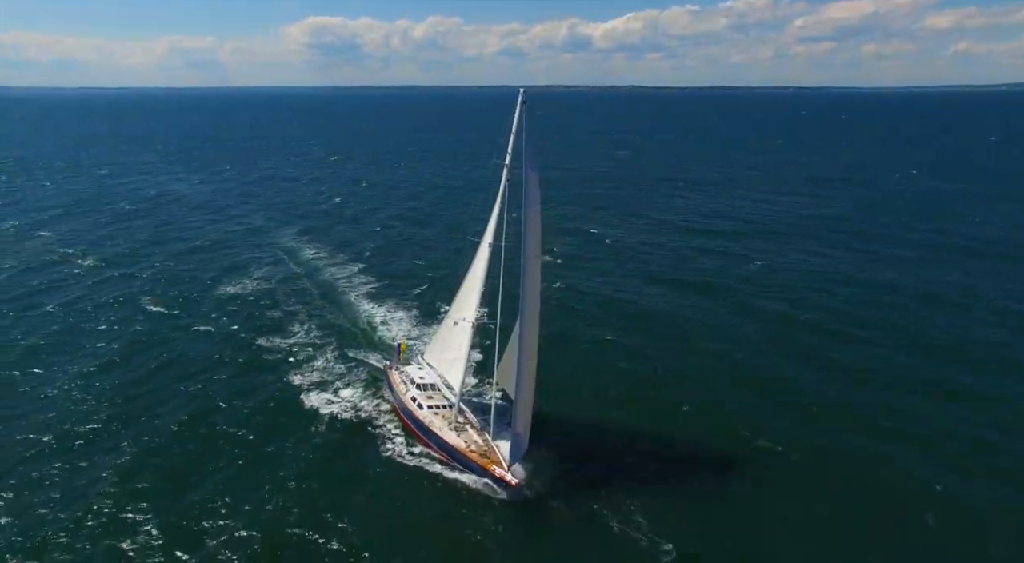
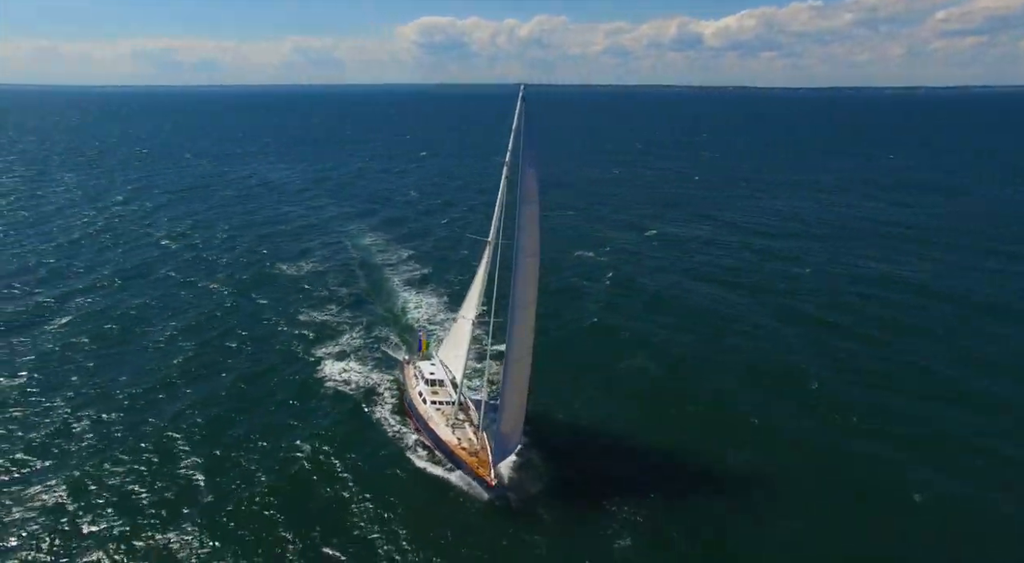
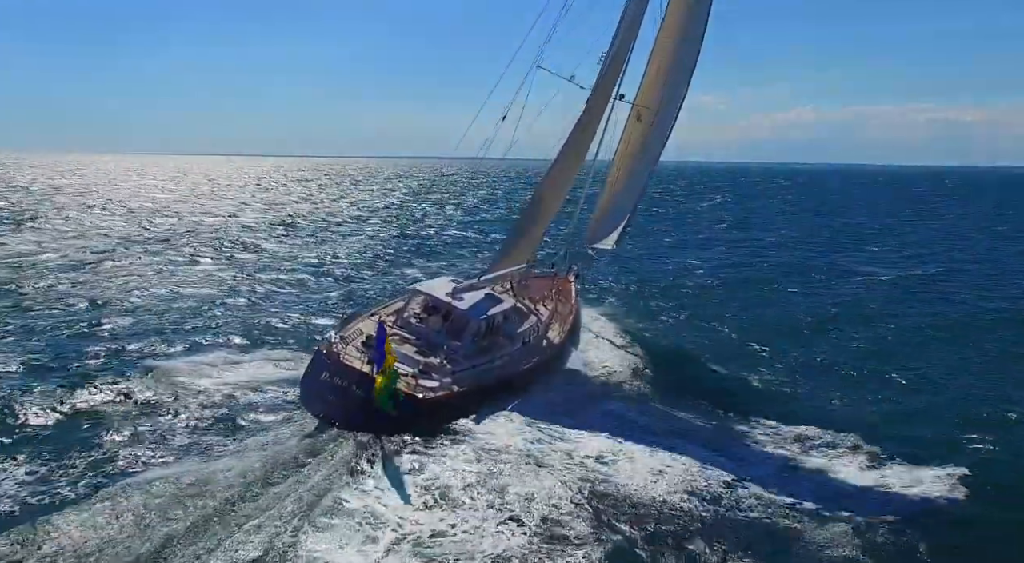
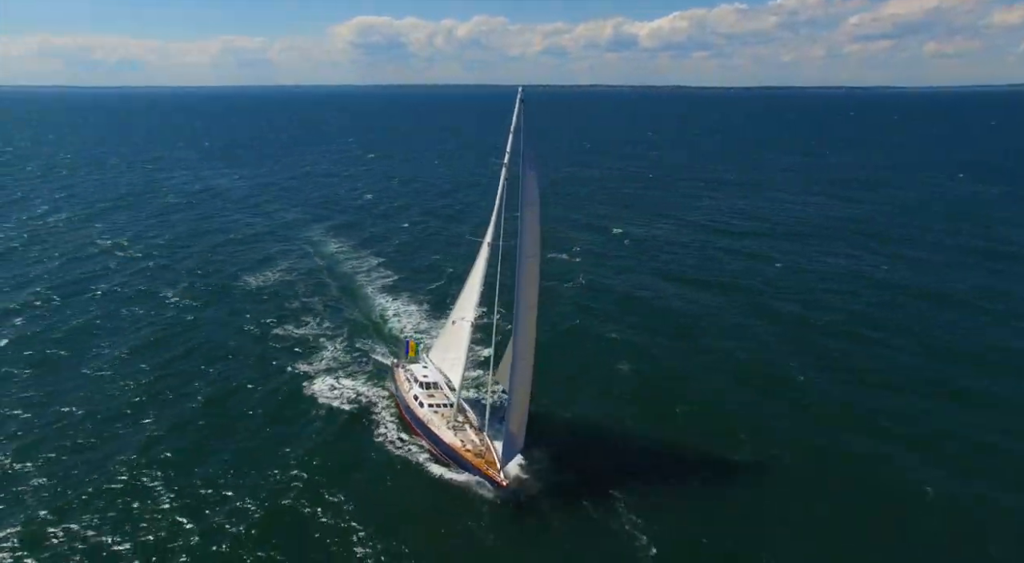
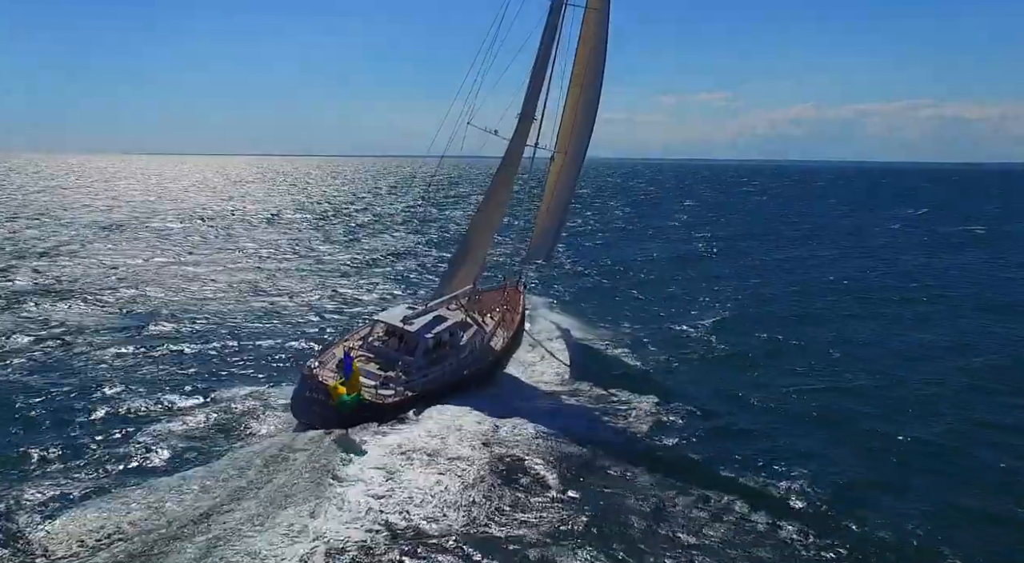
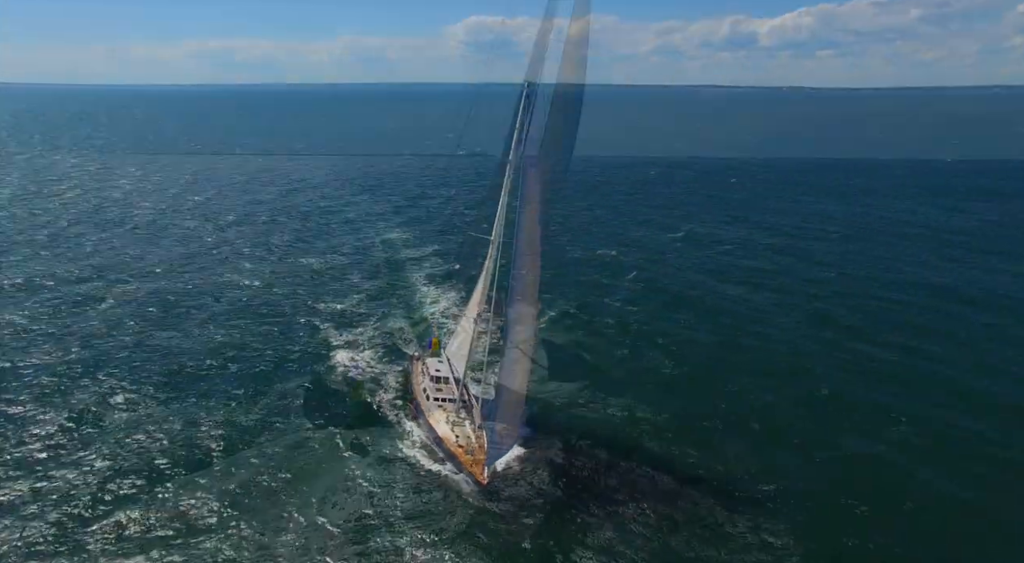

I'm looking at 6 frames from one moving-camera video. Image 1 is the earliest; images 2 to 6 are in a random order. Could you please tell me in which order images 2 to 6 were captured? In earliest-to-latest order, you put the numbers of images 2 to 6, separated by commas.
4, 2, 6, 5, 3
